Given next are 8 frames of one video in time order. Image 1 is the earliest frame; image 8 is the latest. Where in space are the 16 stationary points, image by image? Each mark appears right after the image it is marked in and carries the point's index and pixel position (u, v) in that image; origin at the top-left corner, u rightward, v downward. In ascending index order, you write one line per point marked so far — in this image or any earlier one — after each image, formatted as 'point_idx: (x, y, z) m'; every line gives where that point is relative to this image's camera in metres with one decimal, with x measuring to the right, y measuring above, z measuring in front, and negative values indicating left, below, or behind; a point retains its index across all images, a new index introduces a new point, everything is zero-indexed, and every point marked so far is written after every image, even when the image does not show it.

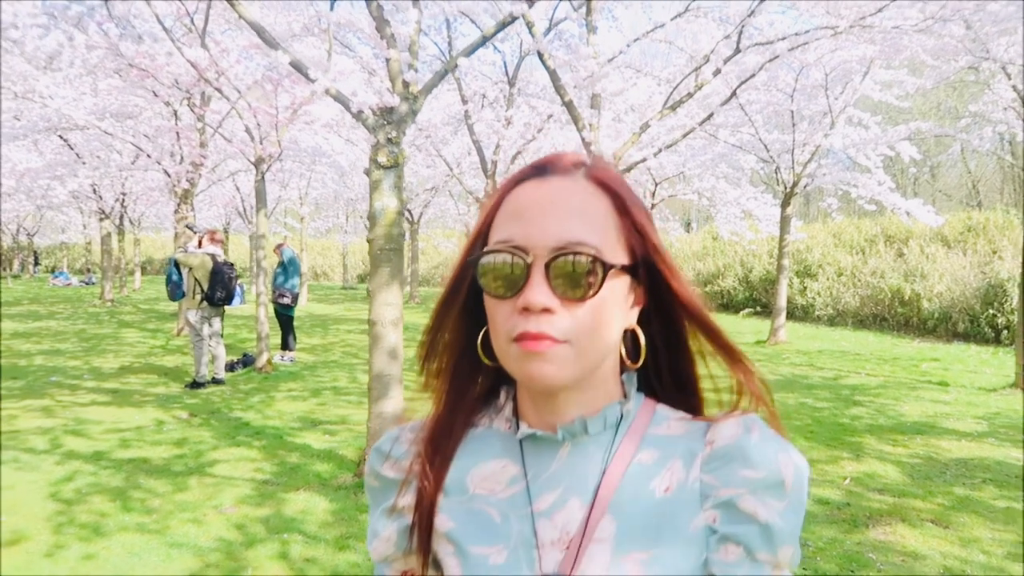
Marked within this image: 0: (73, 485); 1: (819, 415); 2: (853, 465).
0: (-2.7, -1.2, +4.6) m
1: (+2.9, -1.2, +7.1) m
2: (+2.4, -1.2, +5.4) m
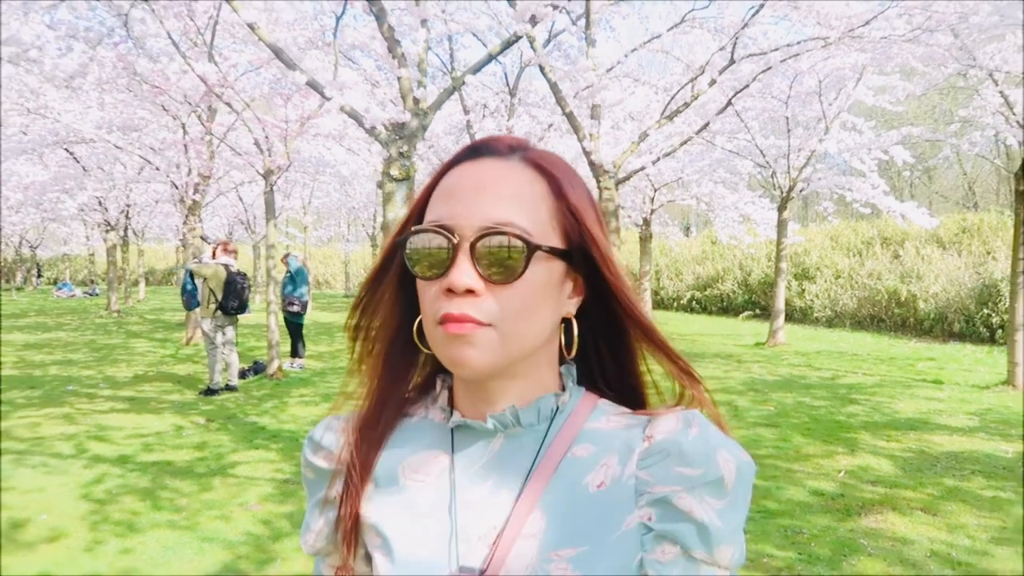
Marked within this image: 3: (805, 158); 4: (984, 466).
0: (-2.6, -1.3, +4.9) m
1: (+2.9, -1.2, +7.3) m
2: (+2.4, -1.2, +5.6) m
3: (+4.5, +2.0, +11.8) m
4: (+3.4, -1.3, +5.5) m
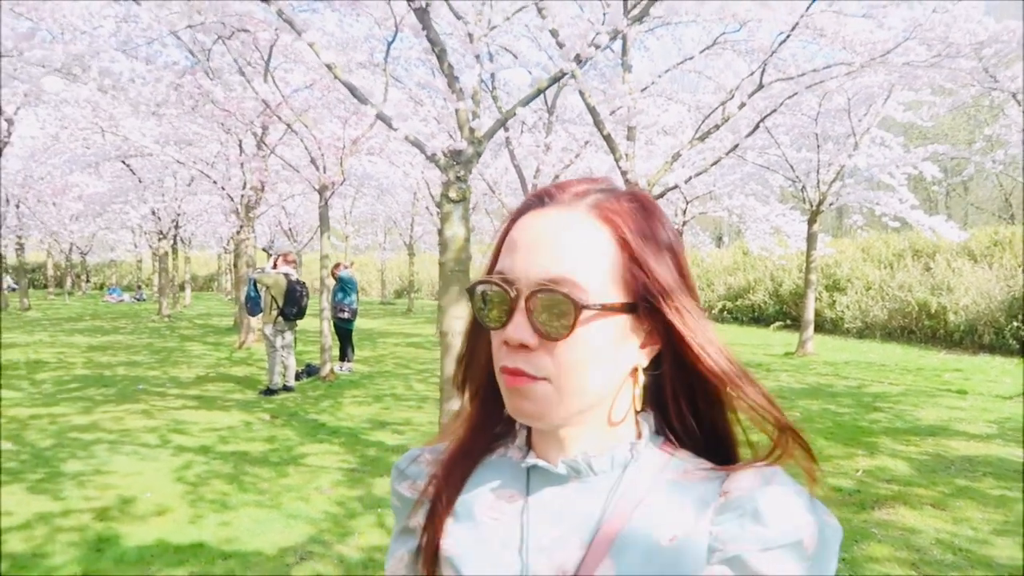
0: (-2.3, -1.3, +5.5) m
1: (+3.3, -1.3, +7.7) m
2: (+2.8, -1.3, +6.0) m
3: (+5.1, +1.8, +12.2) m
4: (+3.7, -1.4, +5.8) m
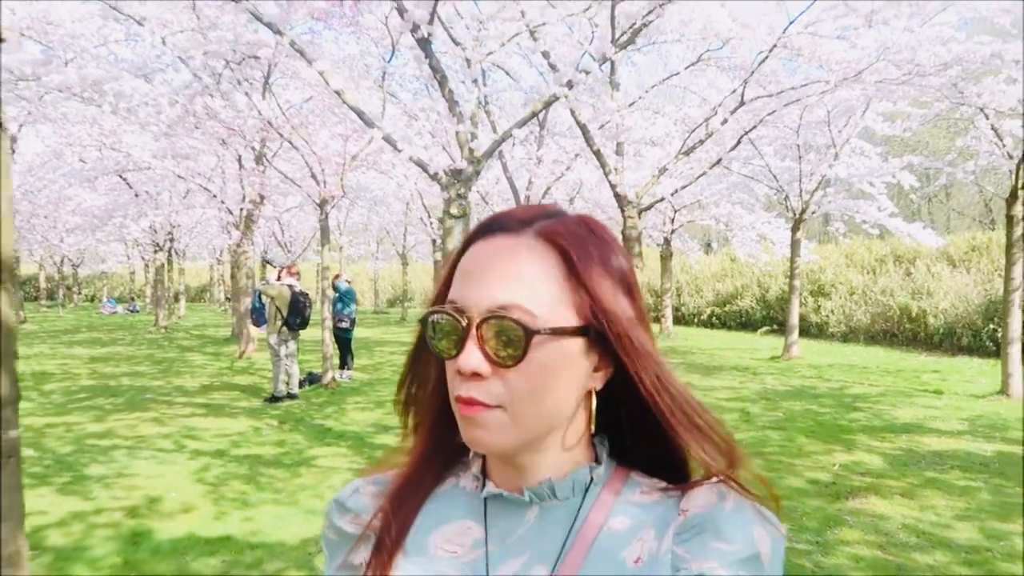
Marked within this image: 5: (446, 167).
0: (-2.3, -1.4, +5.8) m
1: (+3.3, -1.4, +8.1) m
2: (+2.8, -1.4, +6.4) m
3: (+5.0, +1.8, +12.6) m
4: (+3.7, -1.4, +6.2) m
5: (-0.5, +0.9, +5.9) m
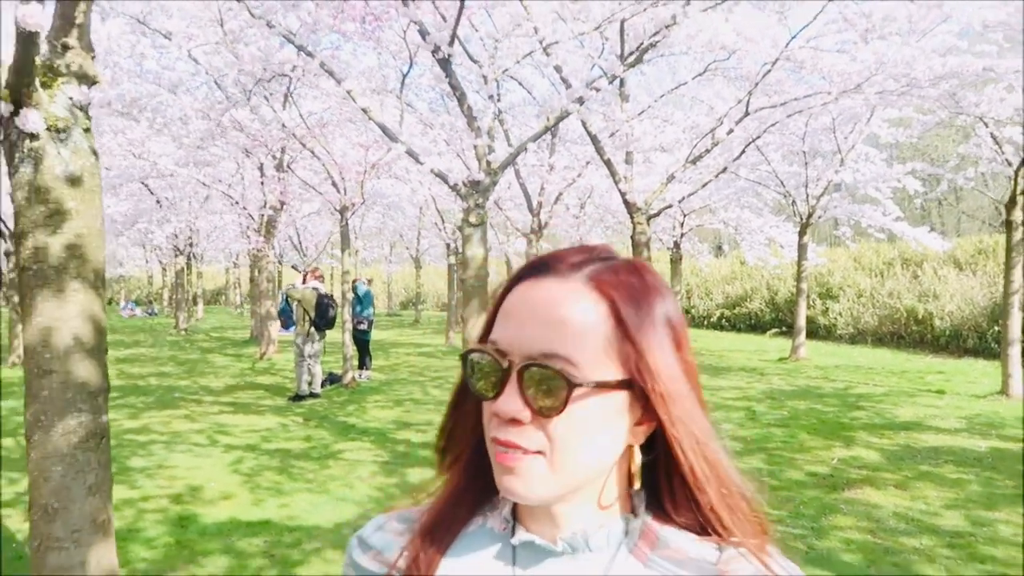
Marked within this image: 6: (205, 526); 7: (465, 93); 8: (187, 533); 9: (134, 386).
0: (-2.2, -1.4, +6.2) m
1: (+3.5, -1.4, +8.4) m
2: (+2.9, -1.4, +6.7) m
3: (+5.2, +1.7, +12.9) m
4: (+3.8, -1.4, +6.5) m
5: (-0.4, +0.9, +6.2) m
6: (-1.9, -1.4, +4.6) m
7: (-0.4, +1.6, +6.5) m
8: (-1.9, -1.5, +4.5) m
9: (-5.6, -1.4, +11.2) m
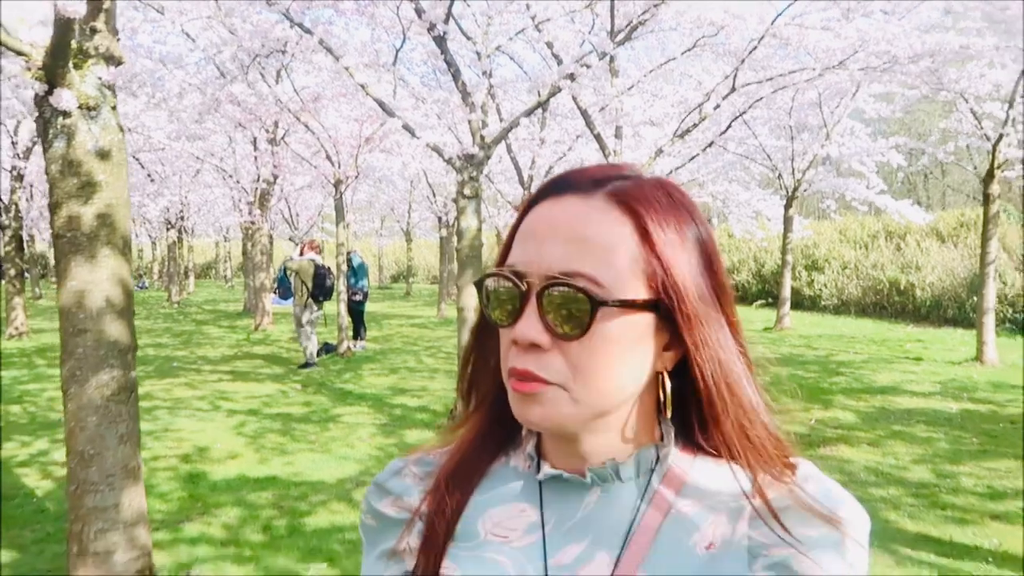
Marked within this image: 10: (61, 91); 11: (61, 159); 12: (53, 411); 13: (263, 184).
0: (-2.2, -1.2, +6.4) m
1: (+3.4, -1.1, +8.8) m
2: (+2.8, -1.1, +7.0) m
3: (+5.1, +2.2, +13.2) m
4: (+3.8, -1.2, +6.9) m
5: (-0.5, +1.2, +6.4) m
6: (-1.9, -1.2, +4.9) m
7: (-0.5, +1.9, +6.6) m
8: (-2.0, -1.3, +4.8) m
9: (-5.7, -1.0, +11.4) m
10: (-1.6, +0.7, +2.7) m
11: (-1.6, +0.5, +2.8) m
12: (-4.4, -1.2, +7.4) m
13: (-4.4, +1.8, +13.5) m
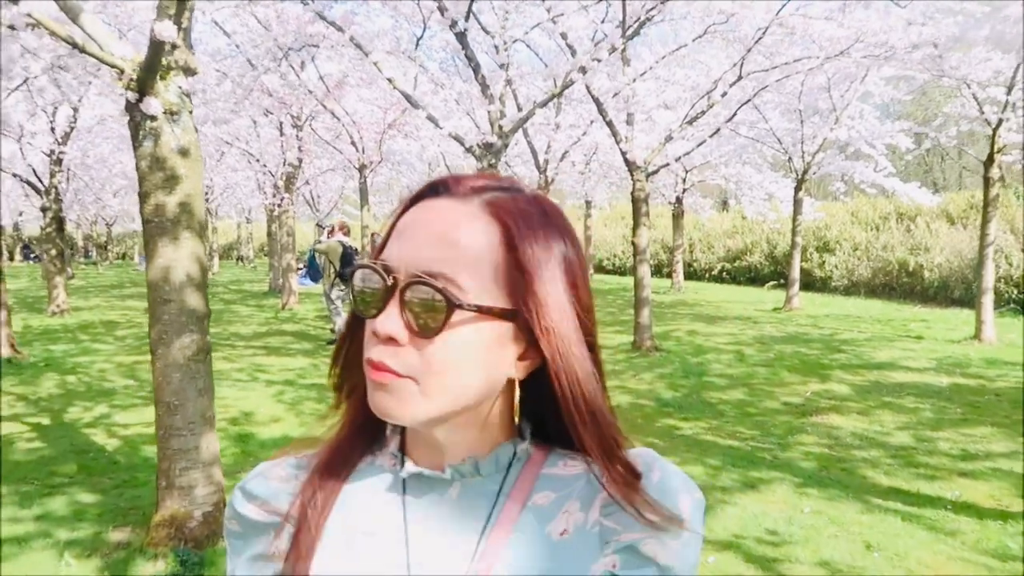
0: (-2.1, -1.0, +7.0) m
1: (+3.6, -0.8, +9.2) m
2: (+3.0, -1.0, +7.5) m
3: (+5.4, +2.5, +13.5) m
4: (+3.9, -1.0, +7.3) m
5: (-0.3, +1.3, +6.9) m
6: (-1.8, -1.1, +5.5) m
7: (-0.3, +2.1, +7.1) m
8: (-1.8, -1.1, +5.4) m
9: (-5.4, -0.7, +12.1) m
10: (-1.5, +0.8, +3.2) m
11: (-1.6, +0.6, +3.3) m
12: (-4.3, -1.0, +8.0) m
13: (-4.1, +2.2, +14.1) m
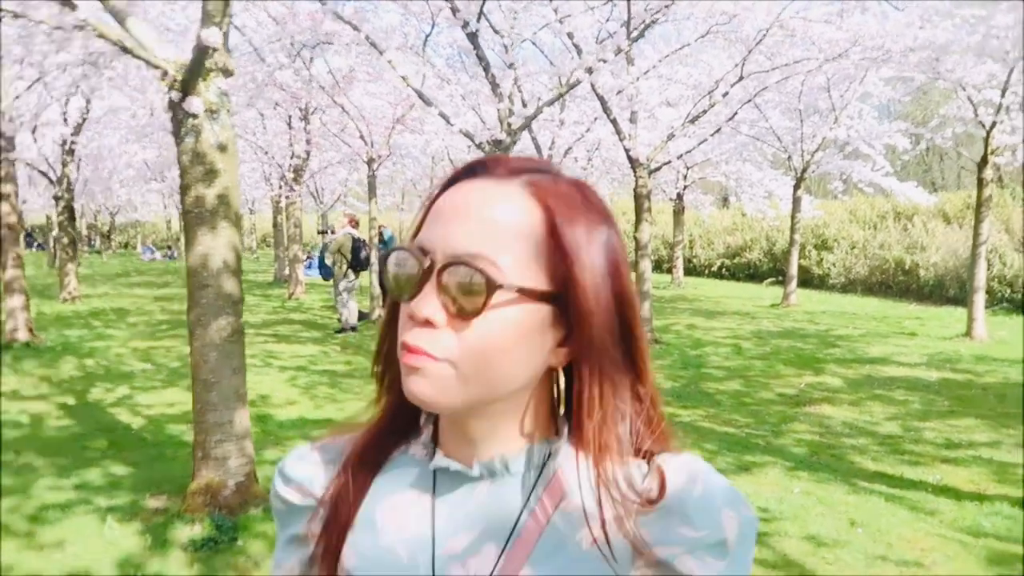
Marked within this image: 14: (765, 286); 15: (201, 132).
0: (-2.0, -0.9, +7.3) m
1: (+3.6, -0.8, +9.5) m
2: (+3.0, -0.9, +7.8) m
3: (+5.5, +2.6, +13.8) m
4: (+4.0, -0.9, +7.6) m
5: (-0.2, +1.4, +7.2) m
6: (-1.7, -1.0, +5.7) m
7: (-0.2, +2.2, +7.4) m
8: (-1.8, -1.0, +5.6) m
9: (-5.4, -0.5, +12.3) m
10: (-1.5, +0.9, +3.5) m
11: (-1.5, +0.6, +3.6) m
12: (-4.2, -0.8, +8.3) m
13: (-4.1, +2.4, +14.3) m
14: (+6.3, 0.0, +18.7) m
15: (-1.4, +0.7, +3.6) m
